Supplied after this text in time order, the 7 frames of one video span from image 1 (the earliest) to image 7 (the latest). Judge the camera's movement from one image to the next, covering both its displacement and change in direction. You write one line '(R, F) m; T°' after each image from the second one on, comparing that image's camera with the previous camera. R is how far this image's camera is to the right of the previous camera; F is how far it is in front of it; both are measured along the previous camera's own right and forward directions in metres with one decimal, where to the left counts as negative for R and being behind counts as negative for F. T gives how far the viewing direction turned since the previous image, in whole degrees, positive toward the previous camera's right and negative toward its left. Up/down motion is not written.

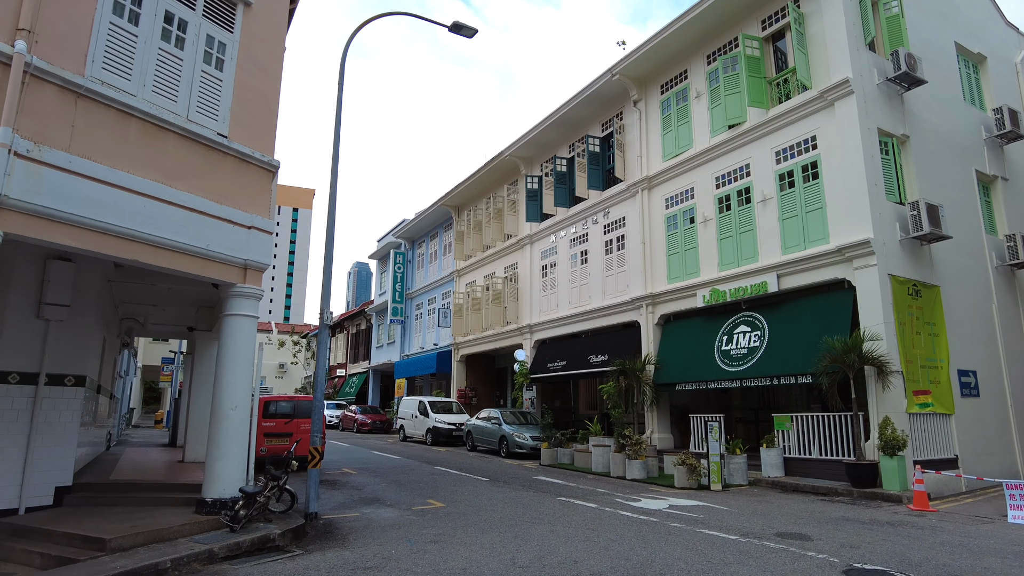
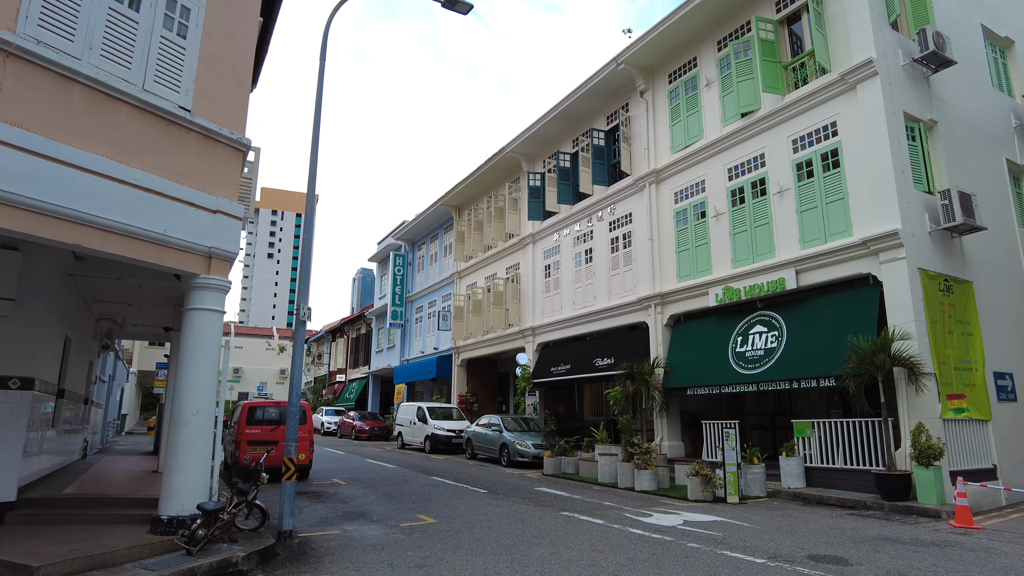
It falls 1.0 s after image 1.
(+0.1, +0.9) m; 0°
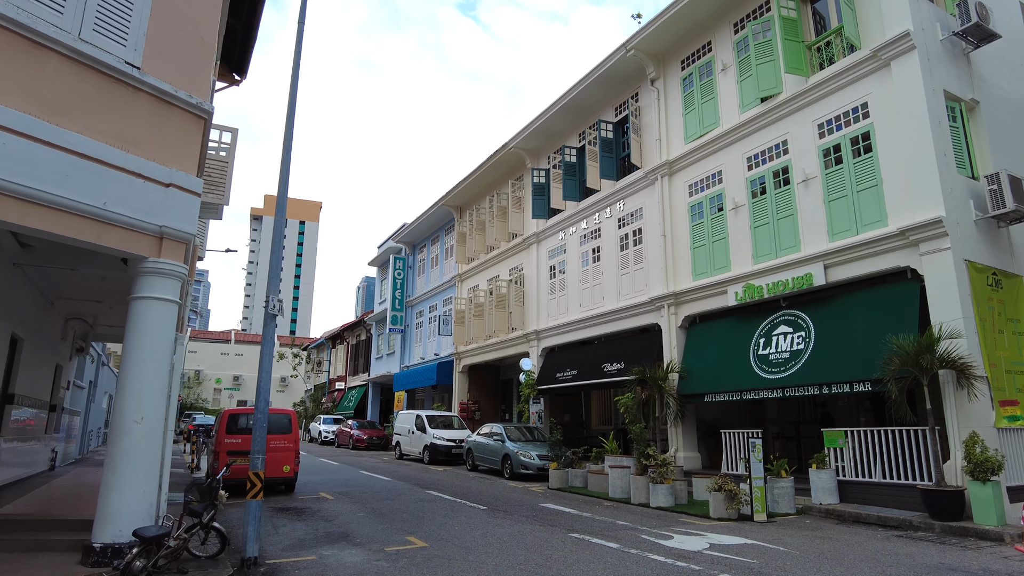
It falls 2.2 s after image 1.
(0.0, +1.1) m; 0°
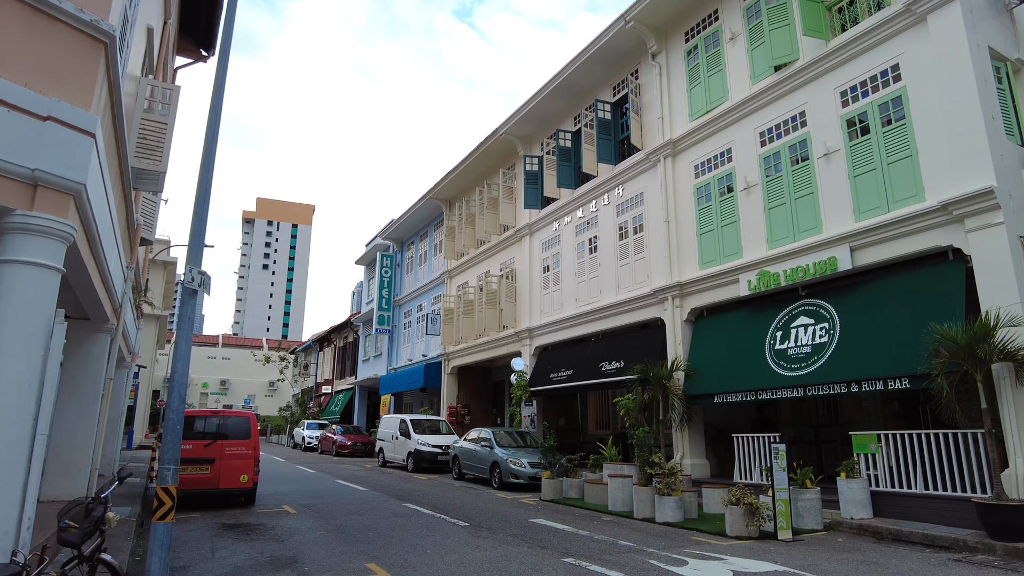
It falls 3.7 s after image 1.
(+0.2, +1.5) m; 0°
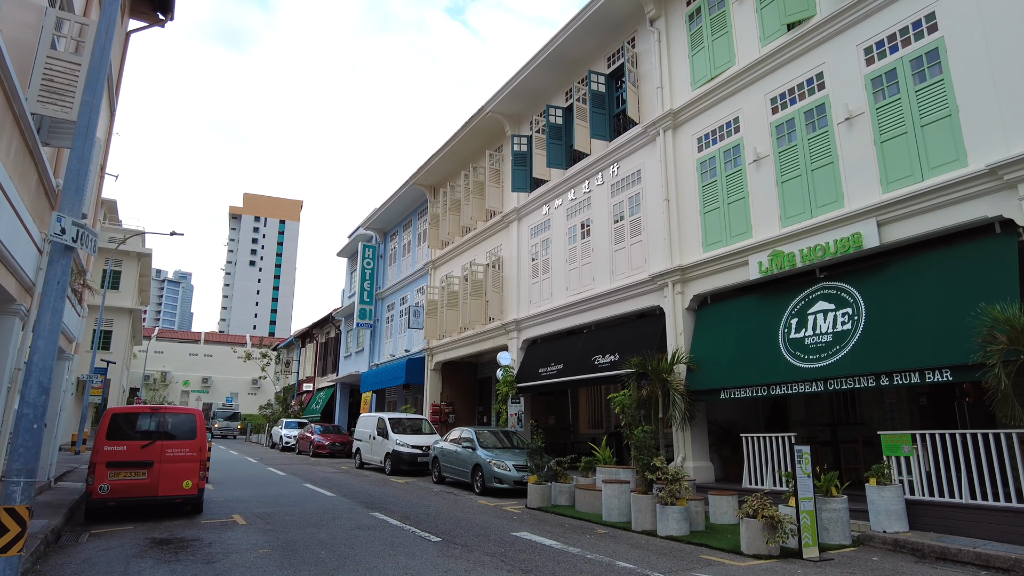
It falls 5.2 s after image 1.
(+0.2, +1.4) m; +1°
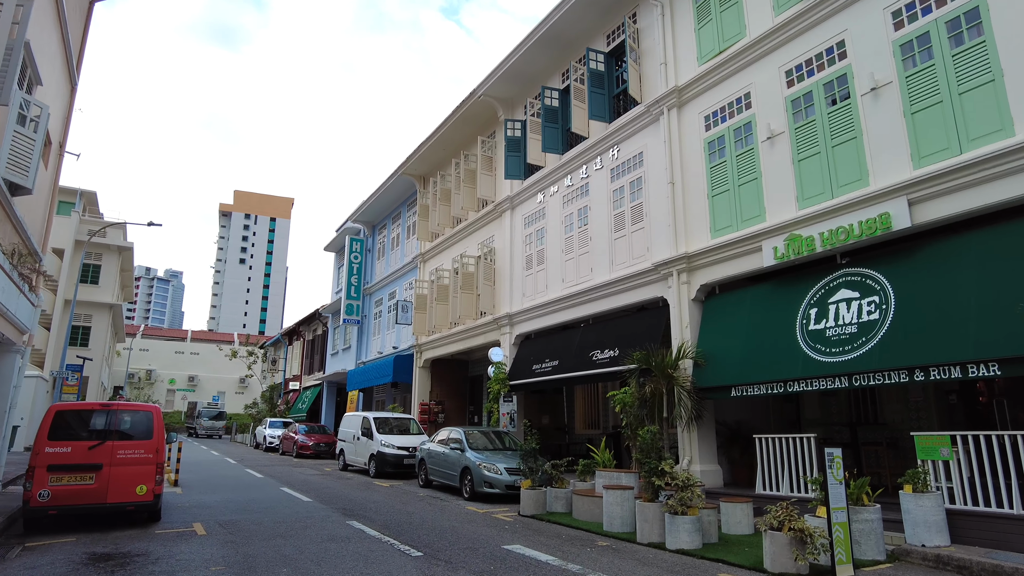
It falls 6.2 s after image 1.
(0.0, +1.0) m; +1°
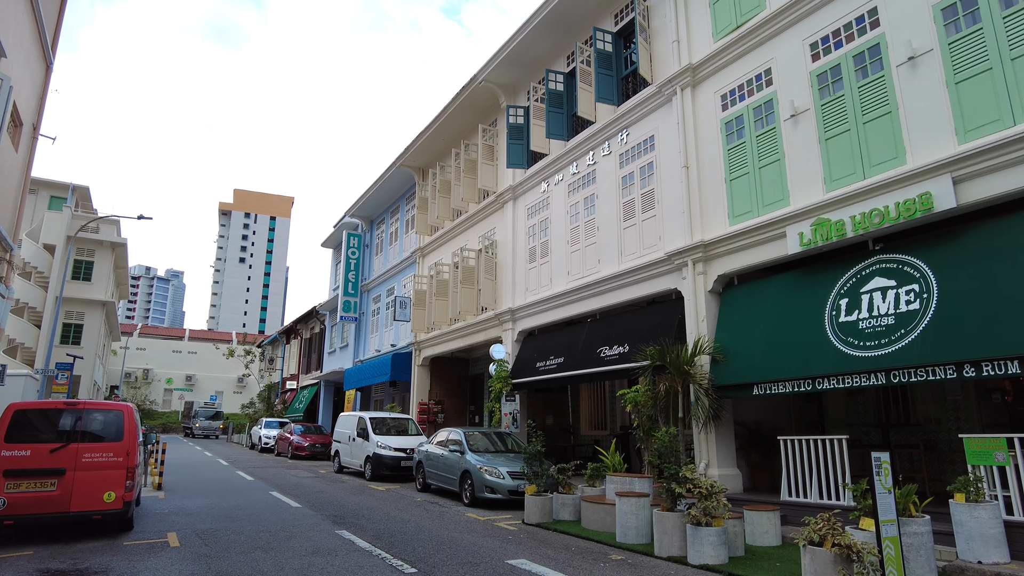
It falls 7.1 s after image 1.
(0.0, +0.8) m; 0°
